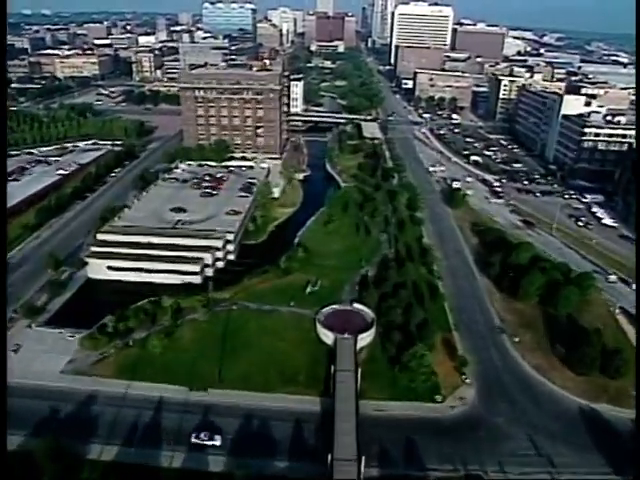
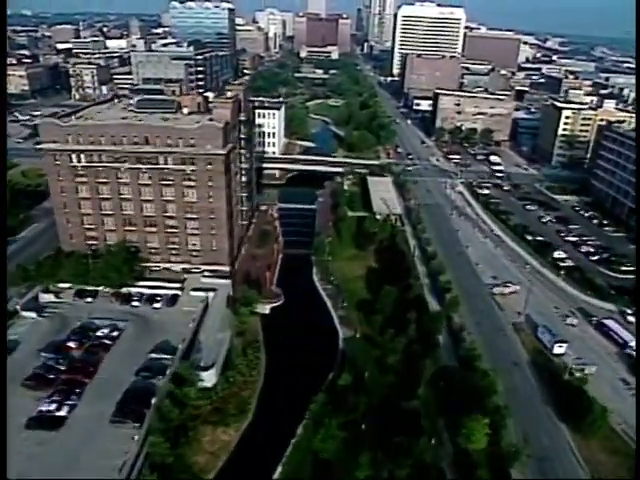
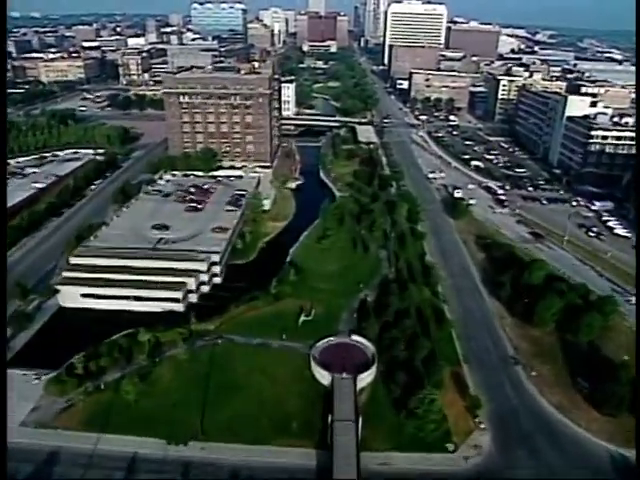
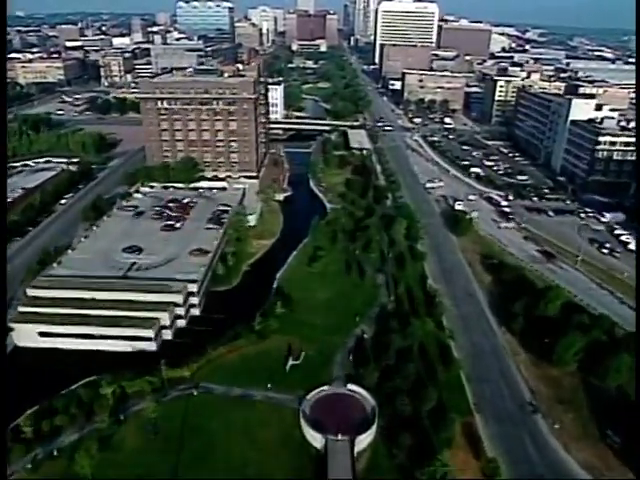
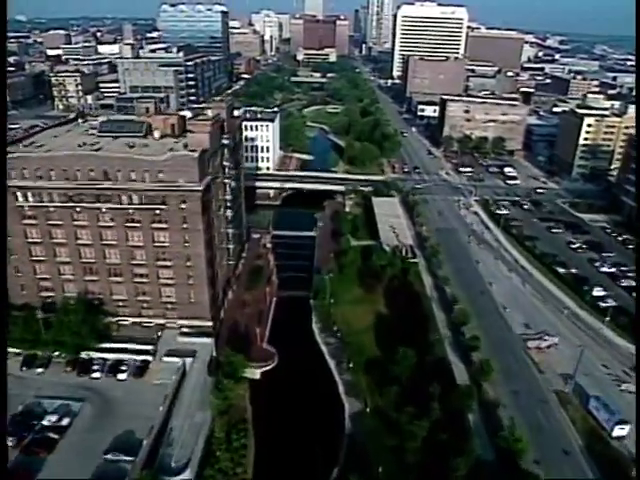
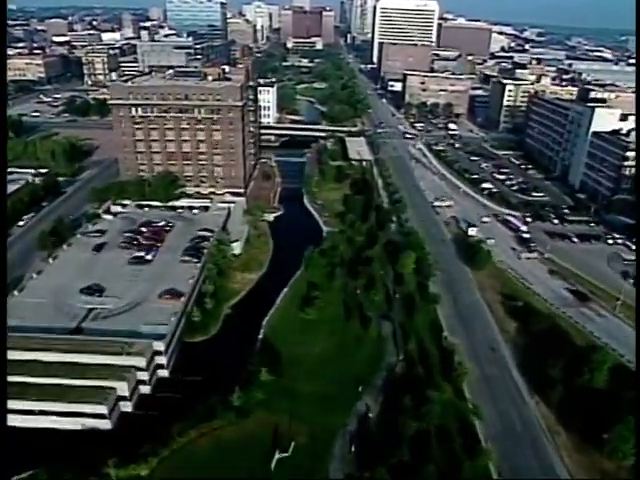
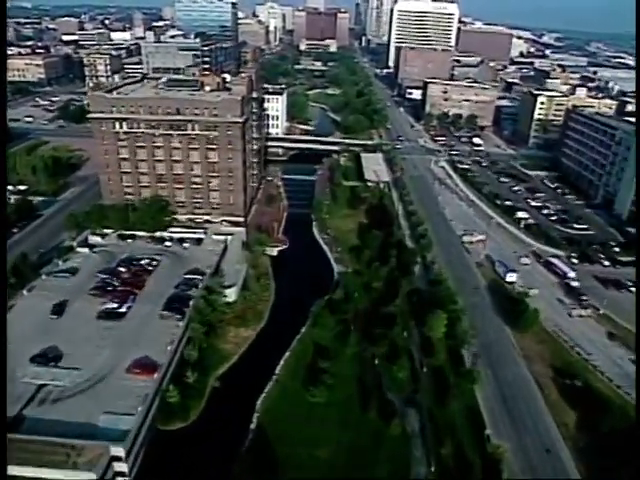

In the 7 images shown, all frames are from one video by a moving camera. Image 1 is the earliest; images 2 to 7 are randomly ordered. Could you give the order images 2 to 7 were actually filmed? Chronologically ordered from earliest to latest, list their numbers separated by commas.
3, 4, 6, 7, 2, 5
